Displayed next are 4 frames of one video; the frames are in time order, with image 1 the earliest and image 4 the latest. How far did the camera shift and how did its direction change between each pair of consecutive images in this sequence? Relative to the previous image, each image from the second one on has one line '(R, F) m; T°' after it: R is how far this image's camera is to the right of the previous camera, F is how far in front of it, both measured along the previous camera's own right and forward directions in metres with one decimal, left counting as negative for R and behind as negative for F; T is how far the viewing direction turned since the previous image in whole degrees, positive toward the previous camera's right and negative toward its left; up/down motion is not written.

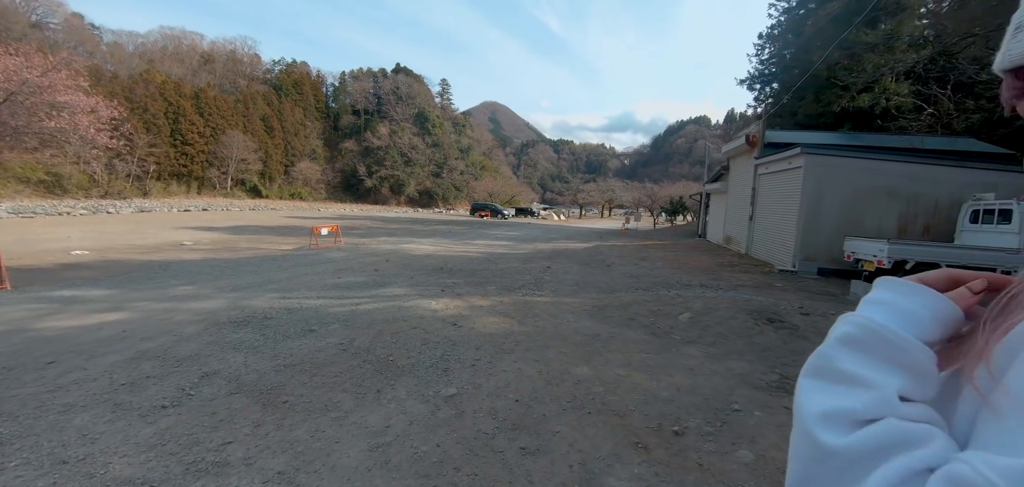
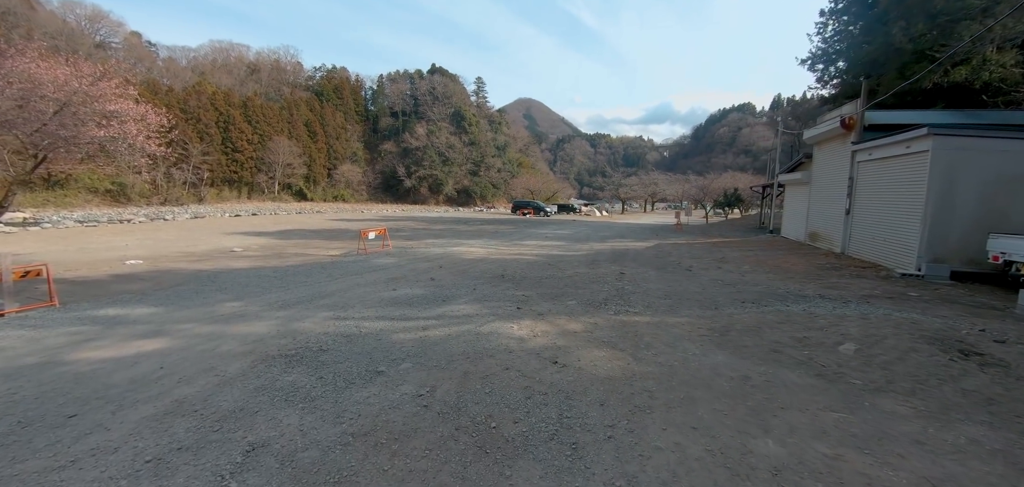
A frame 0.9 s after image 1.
(-0.6, +1.0) m; -5°
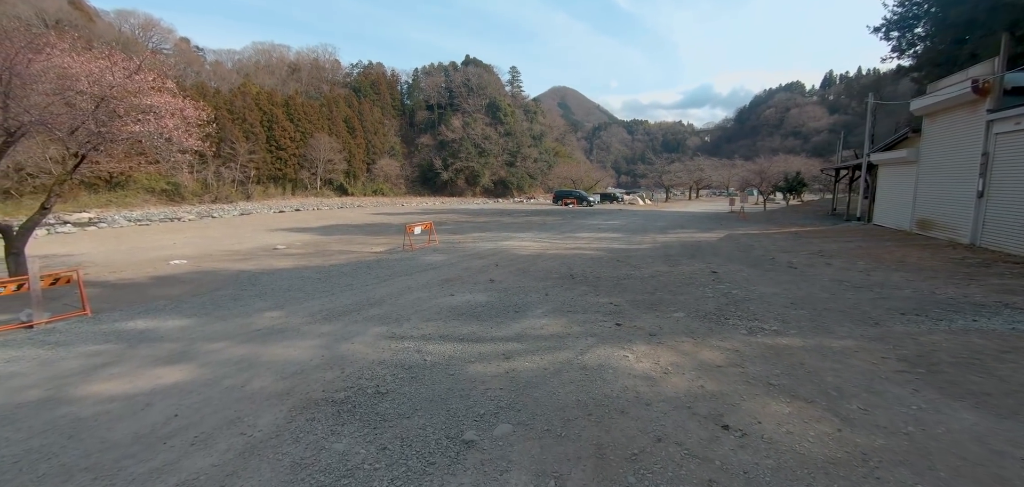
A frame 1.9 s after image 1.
(-0.6, +1.1) m; -5°
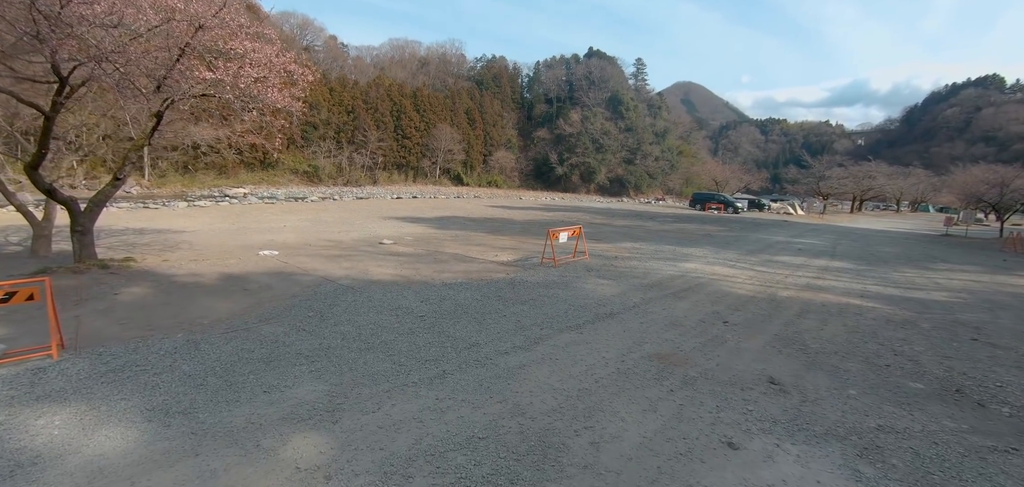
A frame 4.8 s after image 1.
(-1.5, +3.6) m; -13°
